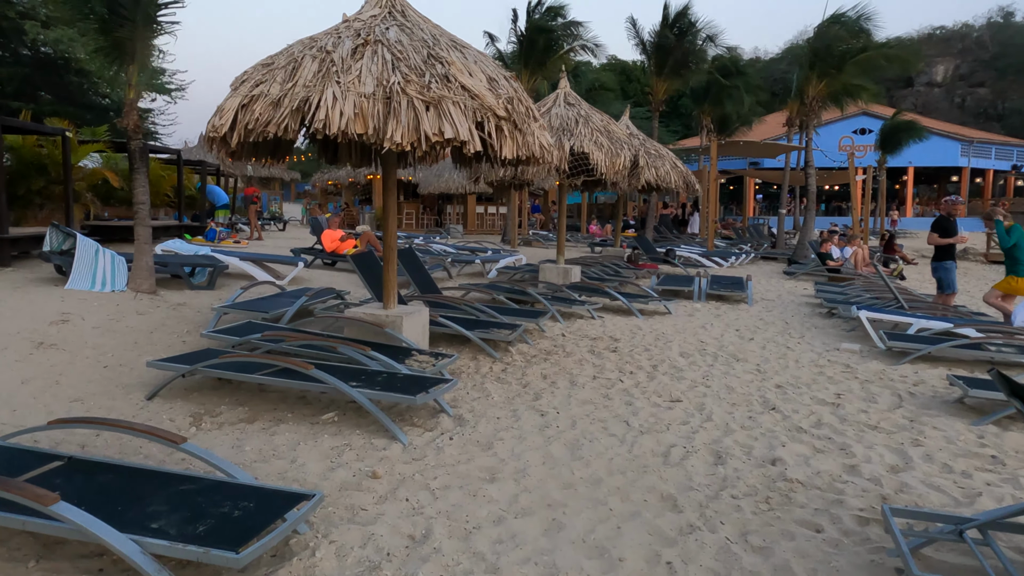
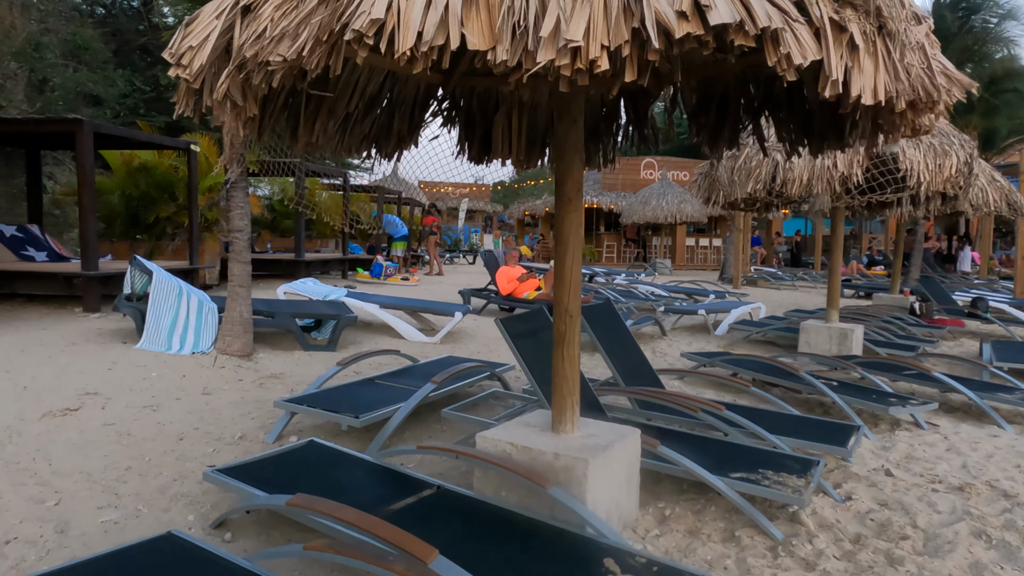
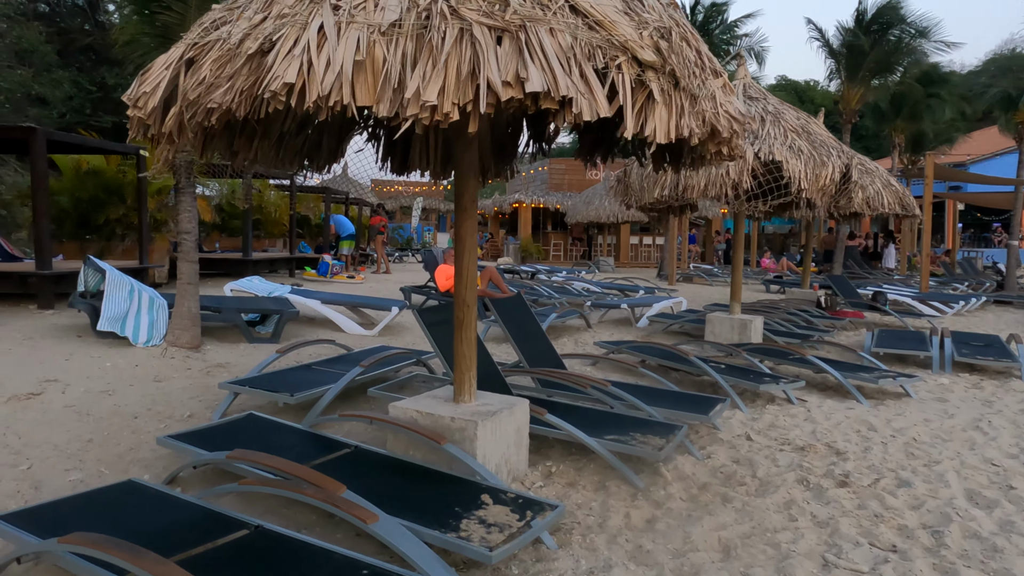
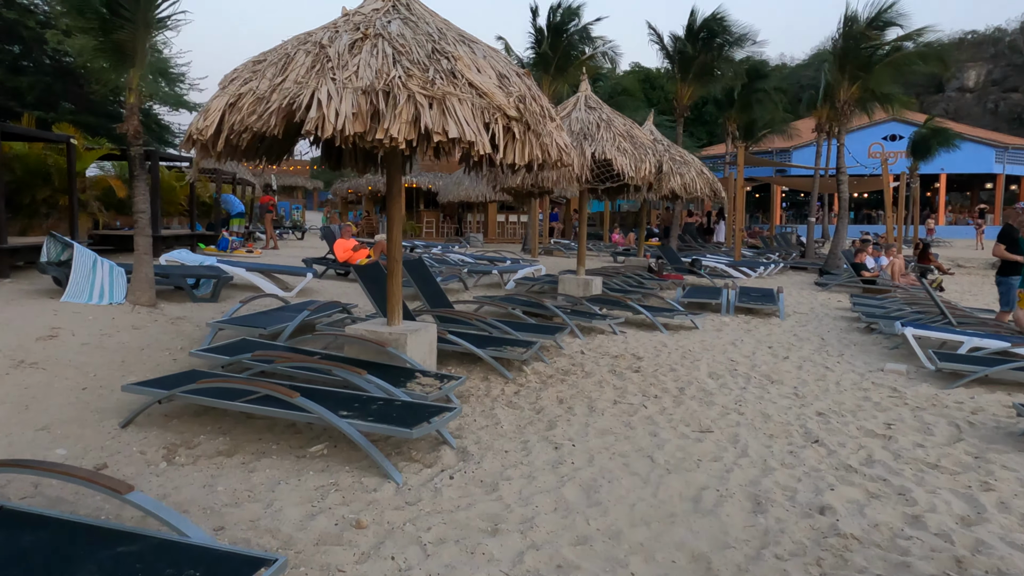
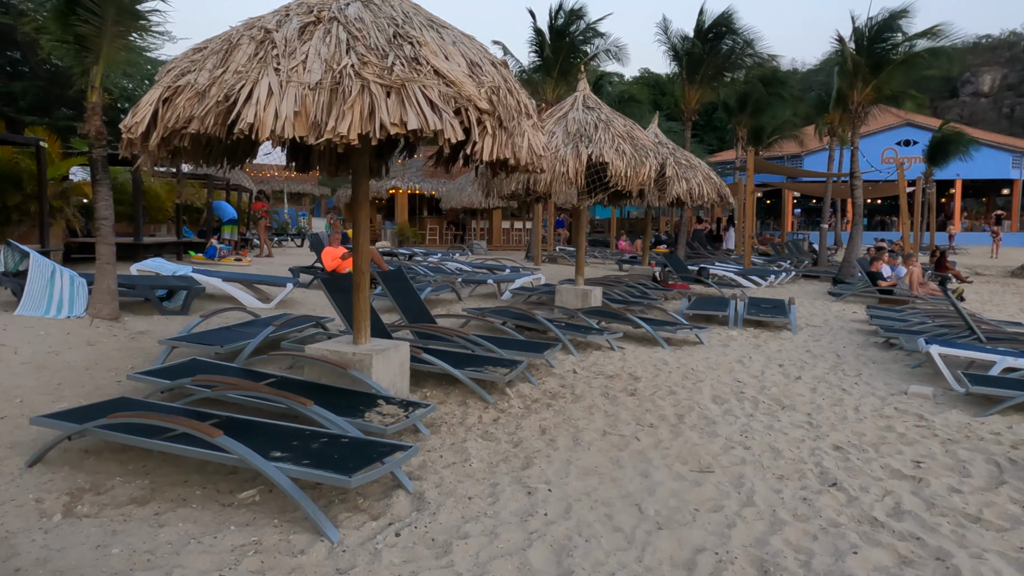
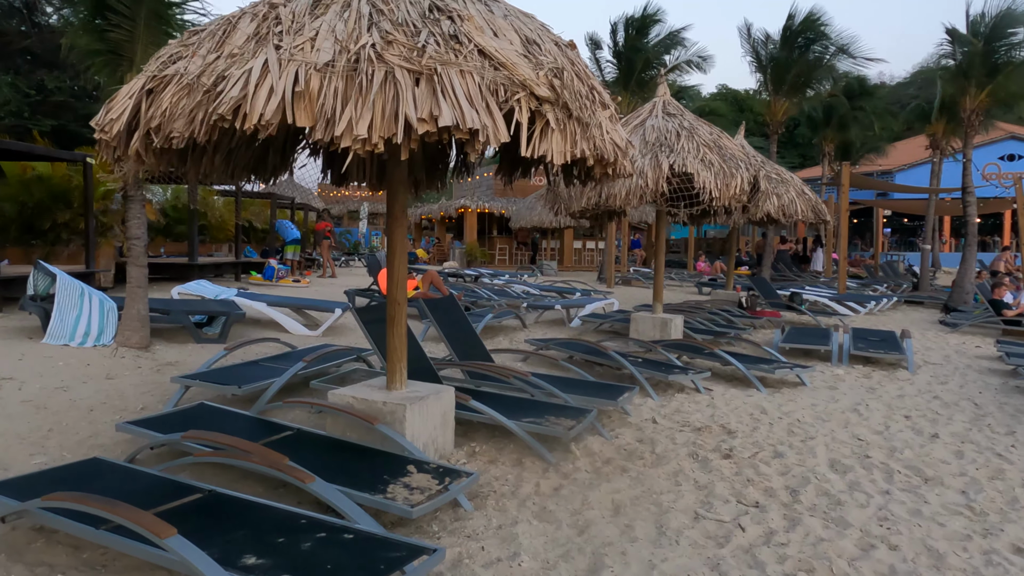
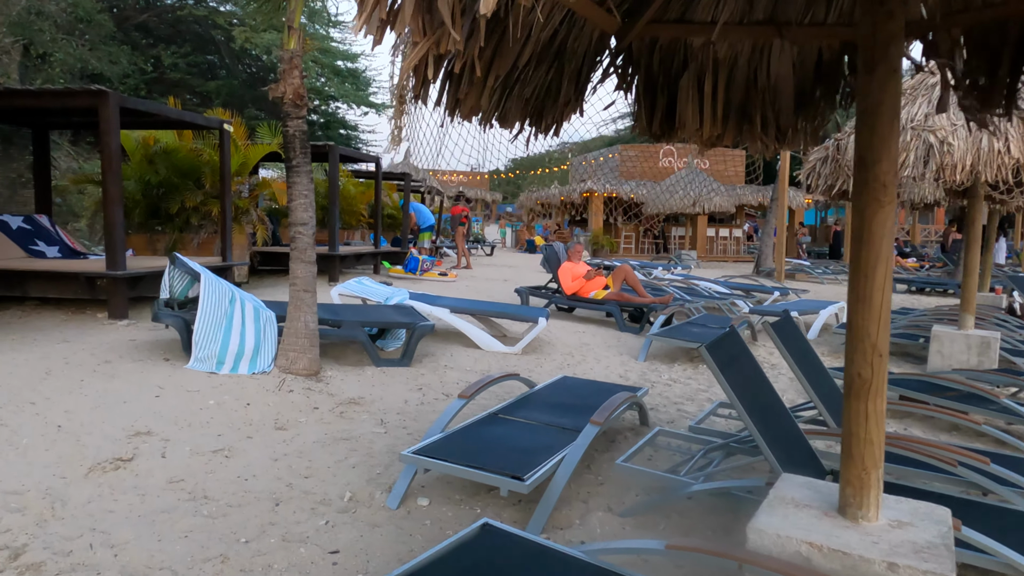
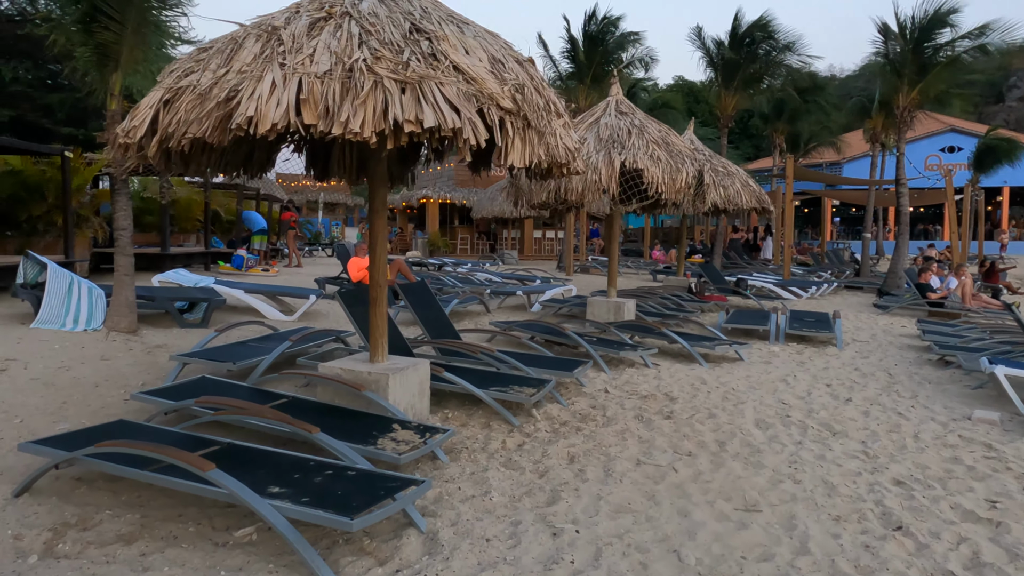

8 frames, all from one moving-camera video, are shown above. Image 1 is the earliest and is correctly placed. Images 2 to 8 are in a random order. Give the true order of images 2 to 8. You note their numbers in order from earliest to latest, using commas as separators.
4, 5, 8, 6, 3, 2, 7
